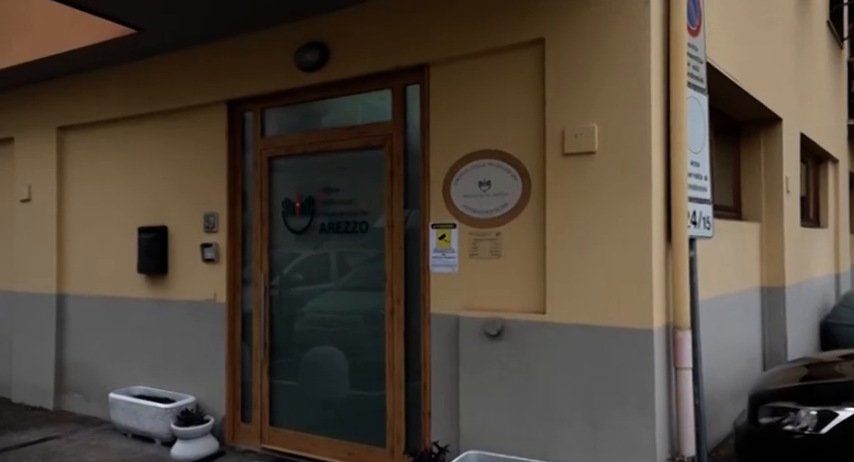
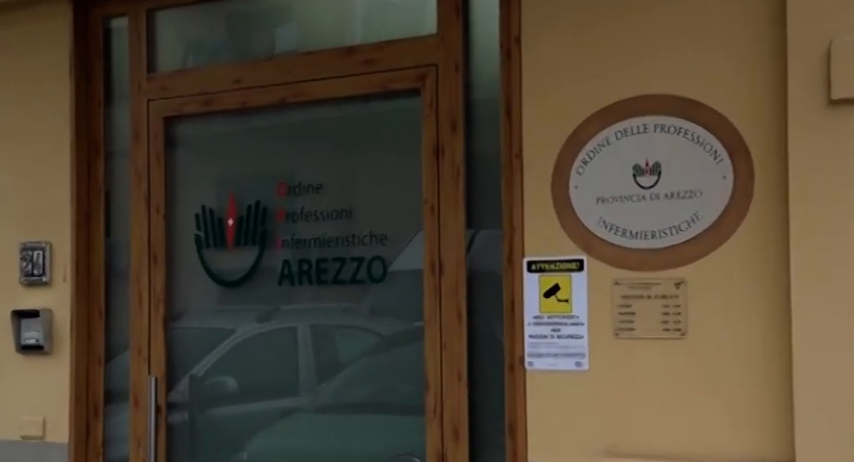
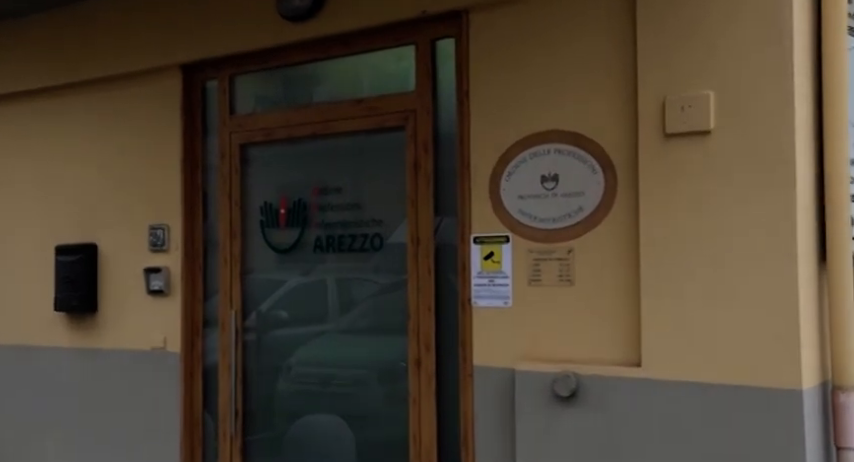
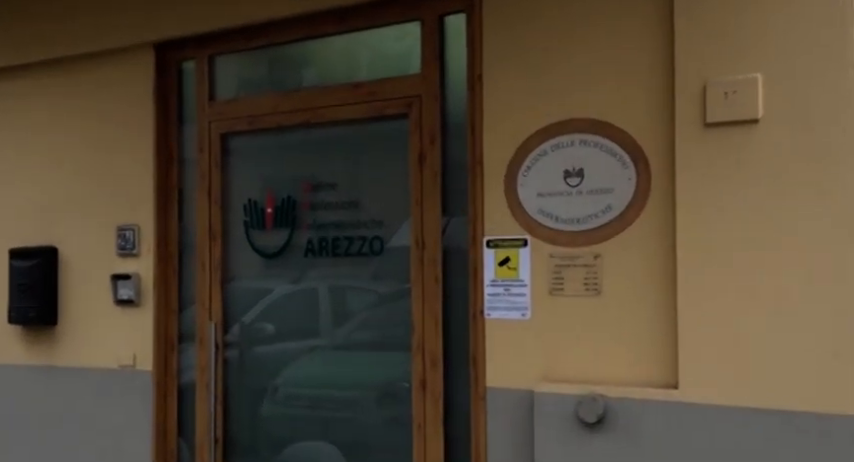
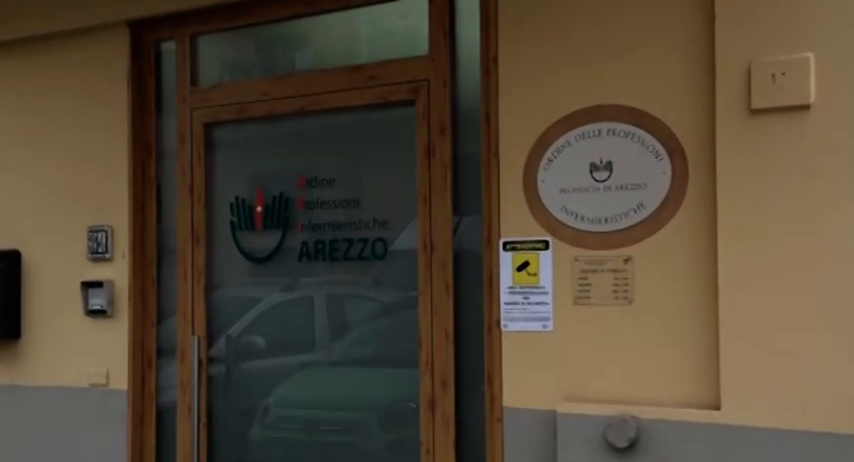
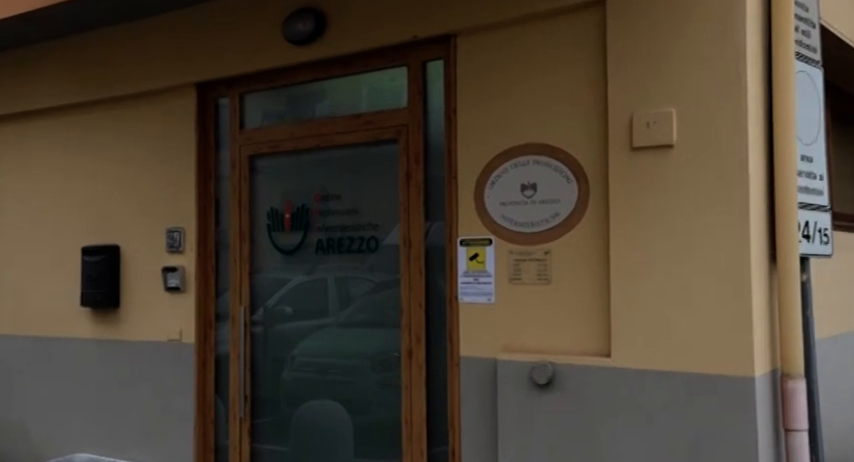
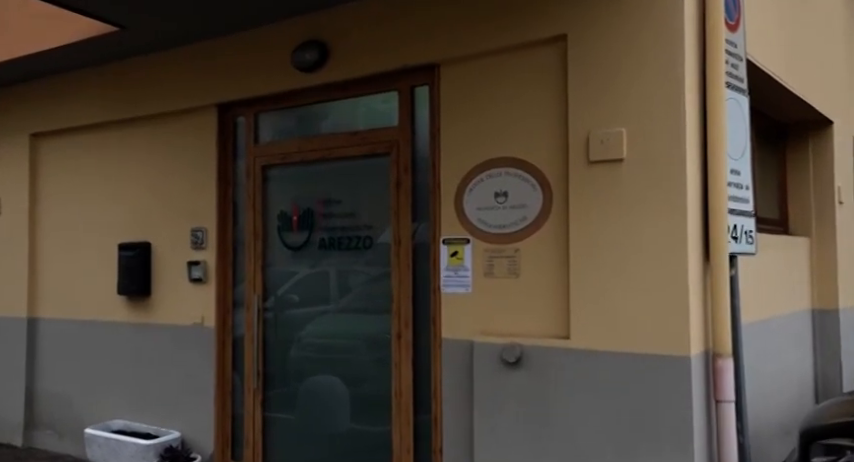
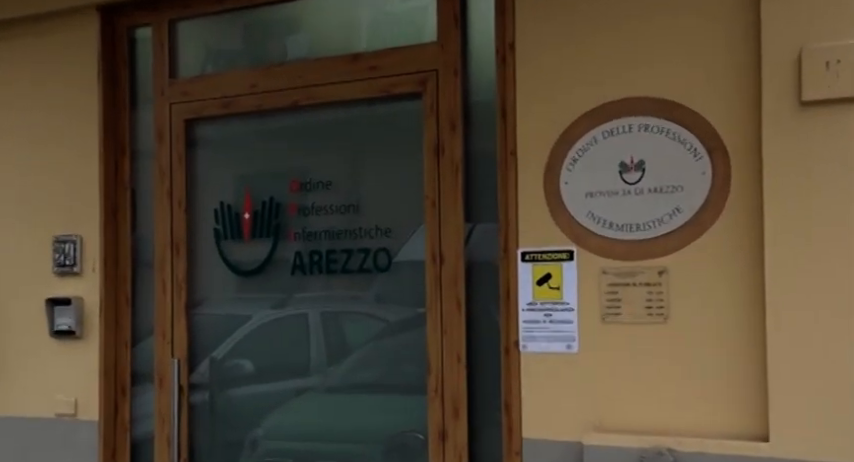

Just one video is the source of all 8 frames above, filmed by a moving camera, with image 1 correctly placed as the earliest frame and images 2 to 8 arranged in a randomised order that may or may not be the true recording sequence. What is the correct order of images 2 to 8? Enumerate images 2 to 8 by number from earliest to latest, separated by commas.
7, 6, 3, 4, 5, 8, 2
